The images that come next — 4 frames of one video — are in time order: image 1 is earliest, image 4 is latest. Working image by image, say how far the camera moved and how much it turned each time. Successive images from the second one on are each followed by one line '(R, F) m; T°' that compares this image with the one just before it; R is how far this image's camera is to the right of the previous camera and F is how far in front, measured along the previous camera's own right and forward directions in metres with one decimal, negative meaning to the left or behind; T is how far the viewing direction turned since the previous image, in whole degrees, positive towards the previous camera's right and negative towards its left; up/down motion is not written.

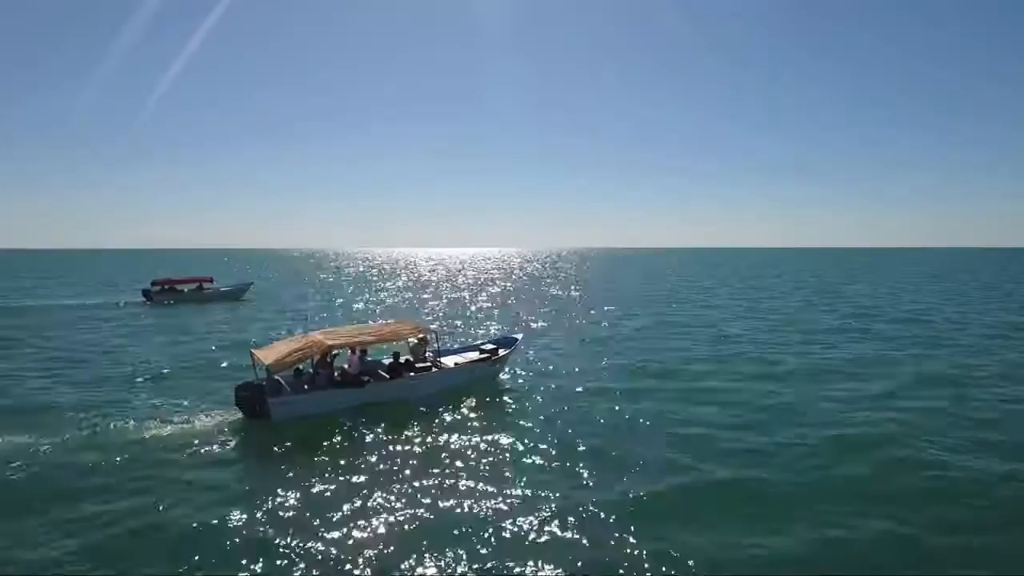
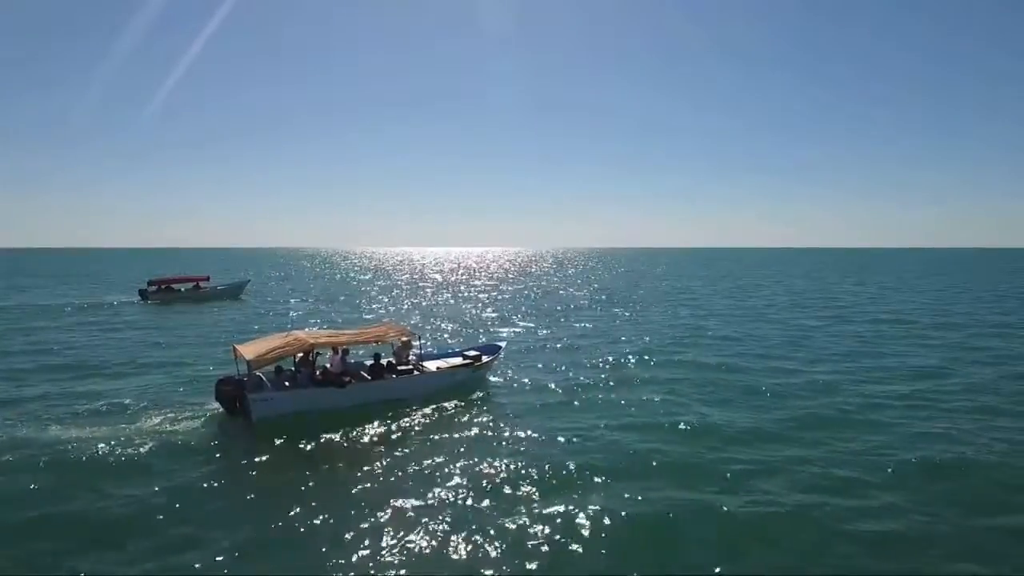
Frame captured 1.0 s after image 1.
(+2.6, -1.9) m; 0°
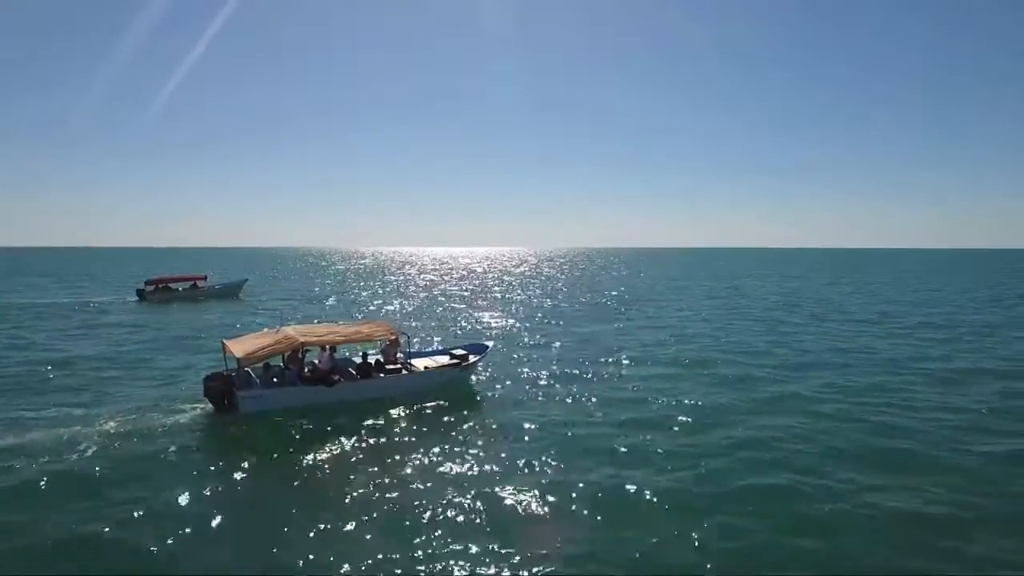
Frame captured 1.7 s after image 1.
(+1.8, -1.5) m; 0°
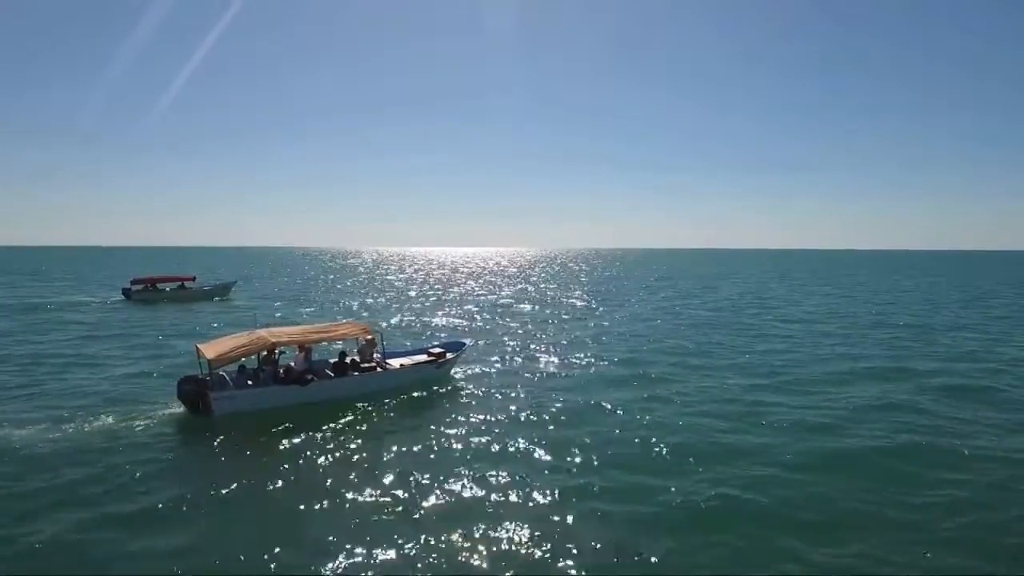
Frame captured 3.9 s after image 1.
(+3.2, 0.0) m; 0°
